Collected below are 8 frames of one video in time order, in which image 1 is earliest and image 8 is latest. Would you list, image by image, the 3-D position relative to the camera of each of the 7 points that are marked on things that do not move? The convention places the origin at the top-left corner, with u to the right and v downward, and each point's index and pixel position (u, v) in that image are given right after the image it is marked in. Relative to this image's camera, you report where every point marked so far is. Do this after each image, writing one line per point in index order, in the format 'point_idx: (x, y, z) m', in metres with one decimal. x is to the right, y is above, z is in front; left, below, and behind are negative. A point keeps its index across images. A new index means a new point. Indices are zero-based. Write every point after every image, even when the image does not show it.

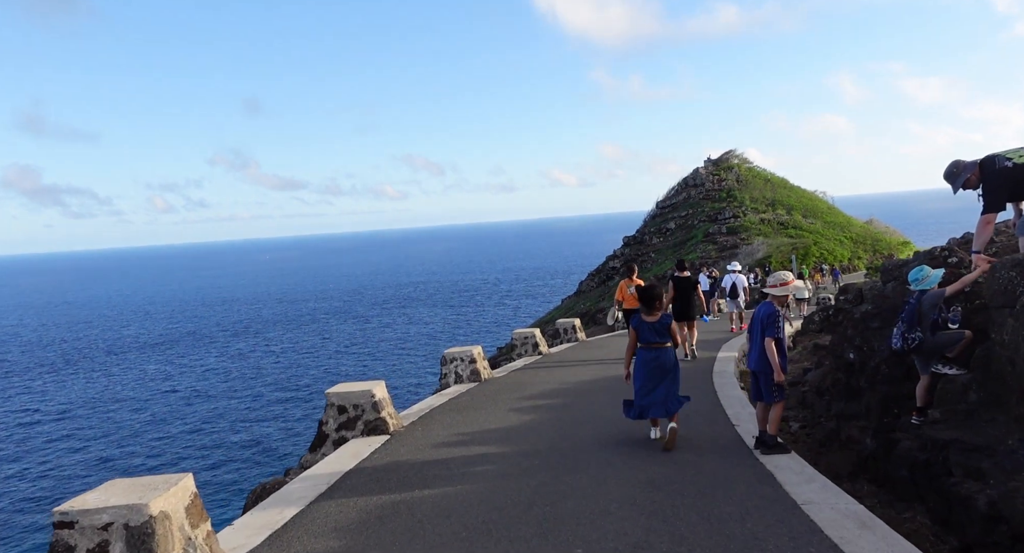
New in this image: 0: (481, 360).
0: (-0.5, -1.2, +11.4) m
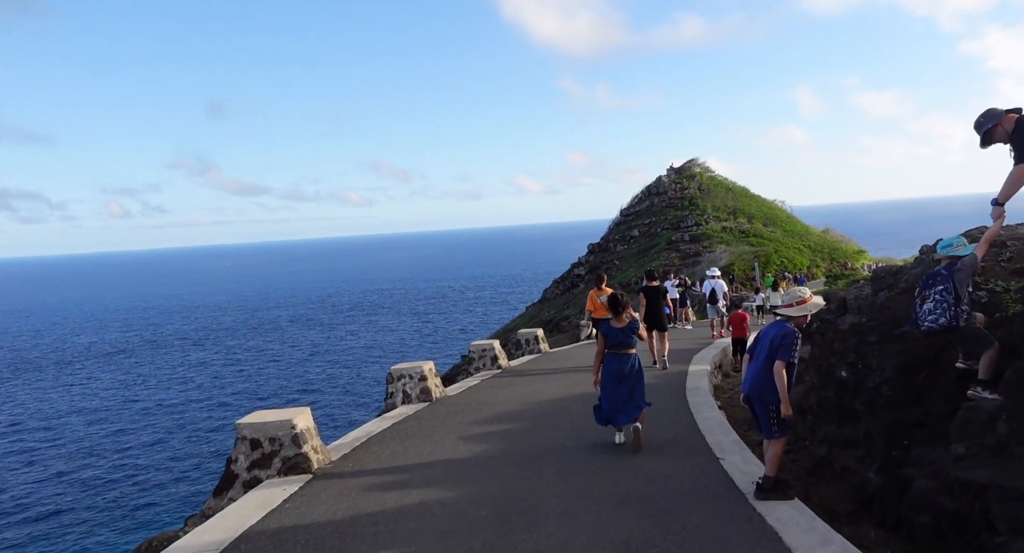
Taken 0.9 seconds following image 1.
0: (-1.0, -1.3, +10.2) m
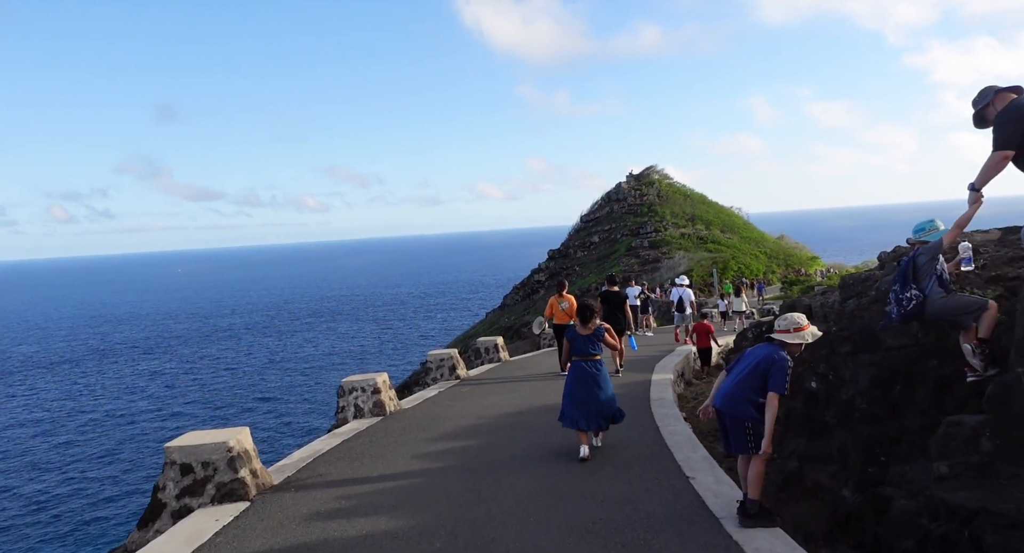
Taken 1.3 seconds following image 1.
0: (-1.5, -1.4, +9.7) m
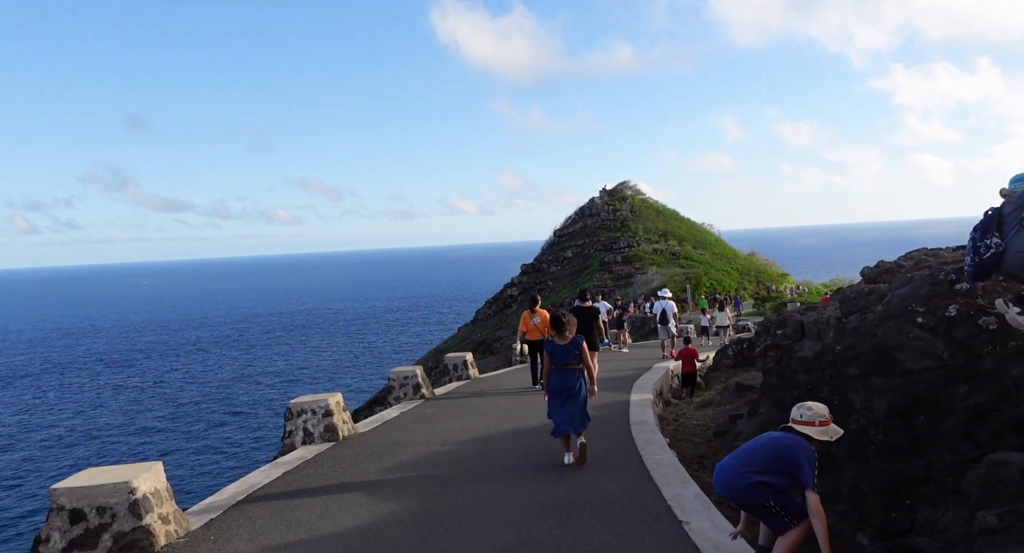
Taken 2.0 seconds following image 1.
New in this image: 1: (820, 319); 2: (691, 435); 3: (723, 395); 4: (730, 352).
0: (-1.9, -1.5, +8.8) m
1: (+3.6, -0.5, +9.6) m
2: (+2.5, -2.2, +11.4) m
3: (+3.4, -1.9, +13.2) m
4: (+4.6, -1.6, +17.4) m
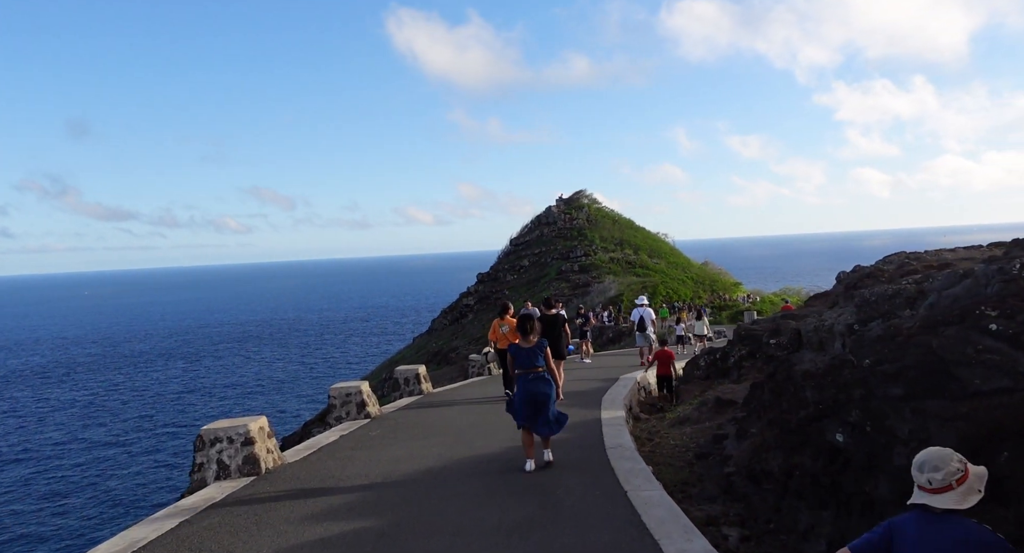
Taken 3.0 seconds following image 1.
0: (-2.3, -1.5, +7.3) m
1: (+3.2, -0.5, +8.4) m
2: (+2.0, -2.3, +10.2) m
3: (+2.8, -2.0, +12.0) m
4: (+3.8, -1.7, +16.3) m
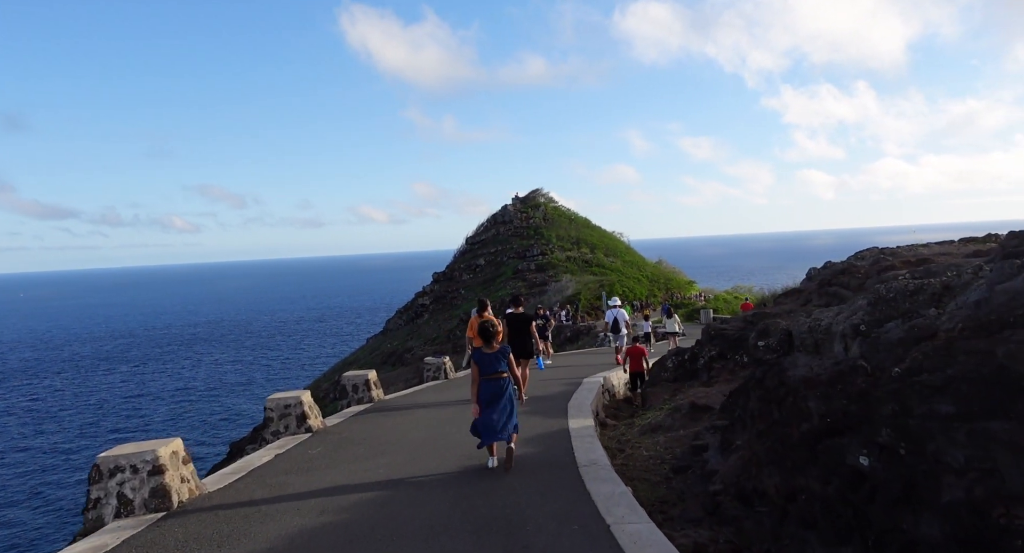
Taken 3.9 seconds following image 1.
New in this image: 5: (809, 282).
0: (-2.6, -1.4, +6.2) m
1: (+2.8, -0.4, +7.6) m
2: (+1.5, -2.2, +9.3) m
3: (+2.2, -1.9, +11.1) m
4: (+3.0, -1.7, +15.4) m
5: (+5.7, -0.1, +15.8) m
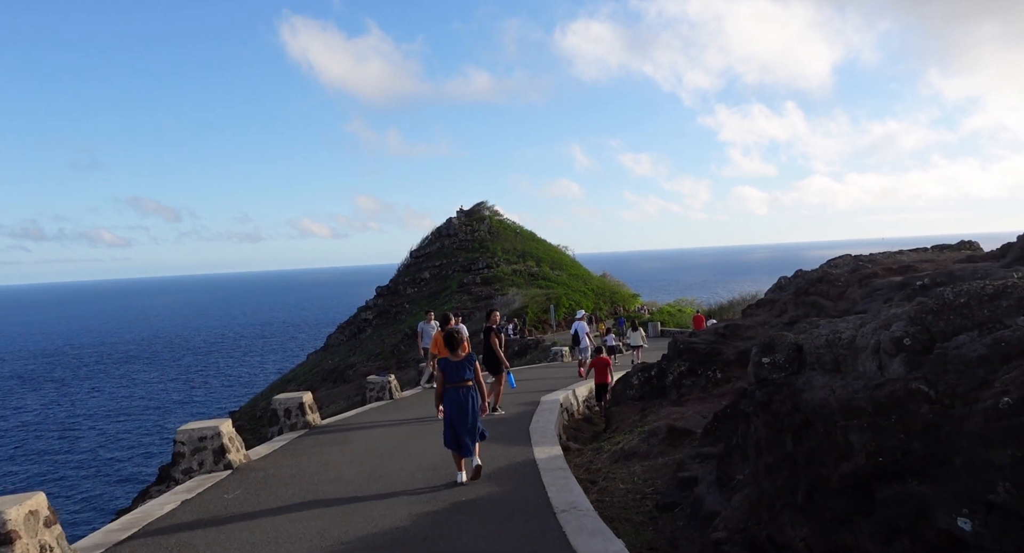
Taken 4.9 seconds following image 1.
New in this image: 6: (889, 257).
0: (-2.8, -1.5, +4.7) m
1: (+2.5, -0.5, +6.4) m
2: (+1.1, -2.3, +8.0) m
3: (+1.7, -2.0, +9.9) m
4: (+2.1, -1.8, +14.2) m
5: (+4.9, -0.3, +14.8) m
6: (+6.2, +0.3, +13.4) m
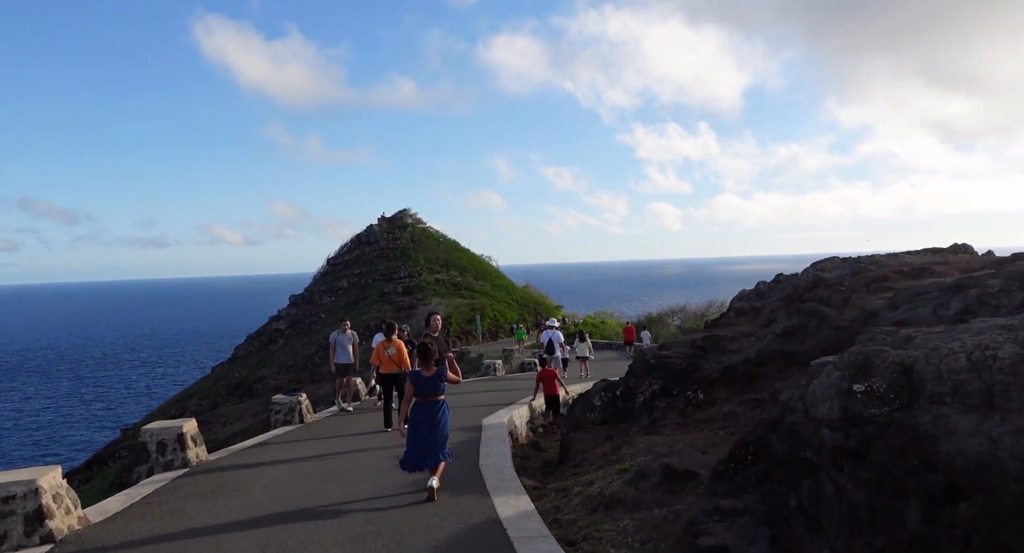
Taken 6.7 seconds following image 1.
0: (-2.7, -1.3, +2.0) m
1: (+2.4, -0.4, +4.3) m
2: (+0.8, -2.2, +5.7) m
3: (+1.2, -2.0, +7.6) m
4: (+1.2, -1.9, +12.0) m
5: (+3.9, -0.3, +12.9) m
6: (+5.4, +0.2, +11.6) m
